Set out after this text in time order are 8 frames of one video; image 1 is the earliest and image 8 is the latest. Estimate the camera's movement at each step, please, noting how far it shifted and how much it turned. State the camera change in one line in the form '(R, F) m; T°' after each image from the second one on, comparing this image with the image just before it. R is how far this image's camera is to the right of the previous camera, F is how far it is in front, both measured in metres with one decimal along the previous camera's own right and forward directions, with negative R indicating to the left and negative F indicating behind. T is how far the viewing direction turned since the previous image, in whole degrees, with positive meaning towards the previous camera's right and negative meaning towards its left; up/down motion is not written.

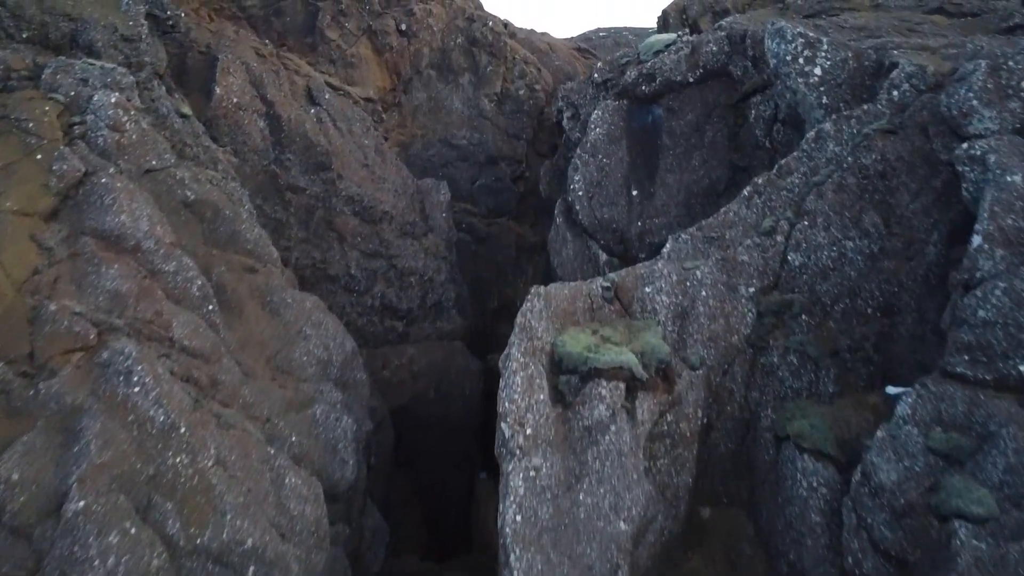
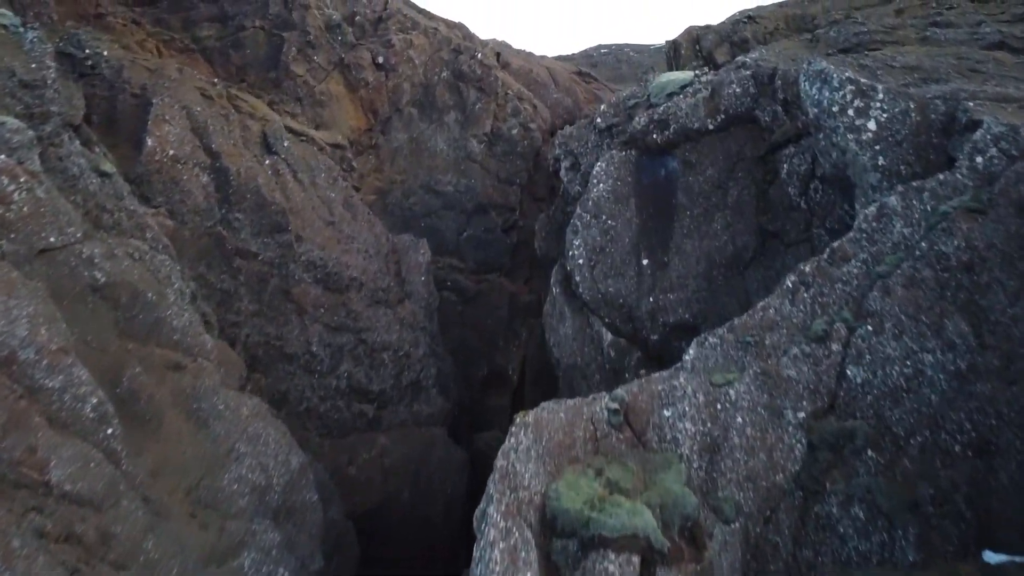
(+0.1, +1.4) m; 0°
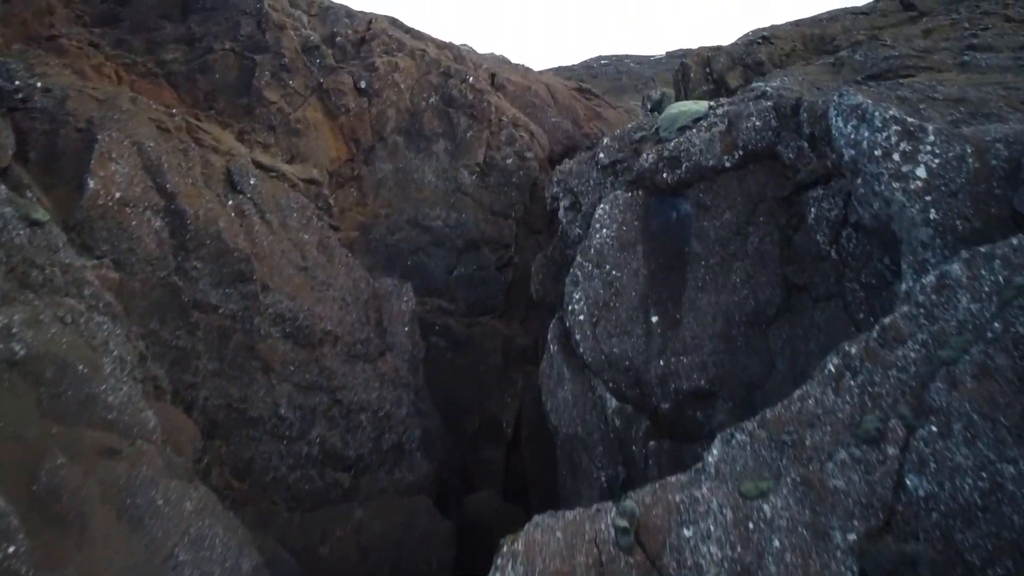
(+0.1, +0.9) m; 0°
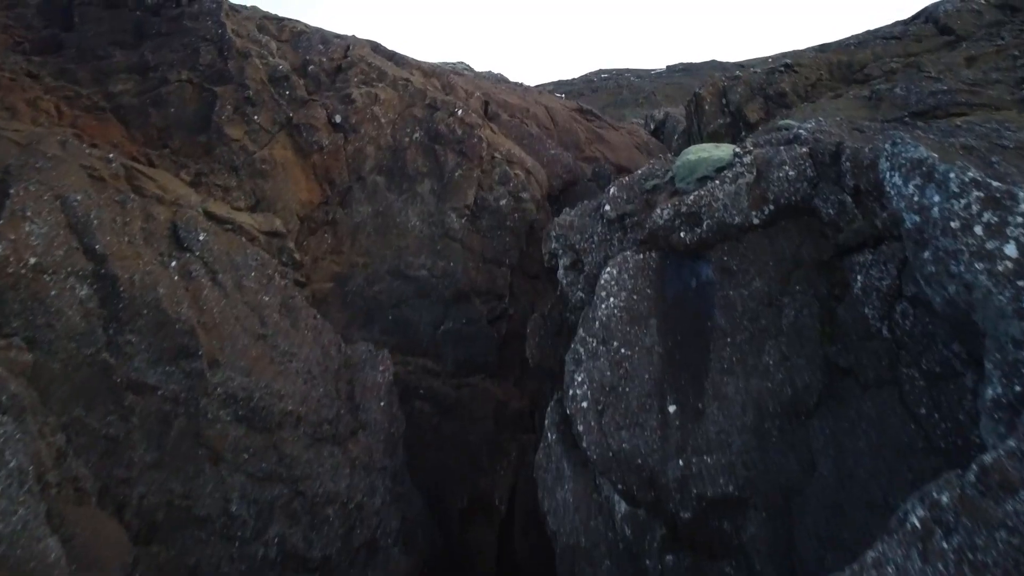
(+0.1, +1.1) m; 0°
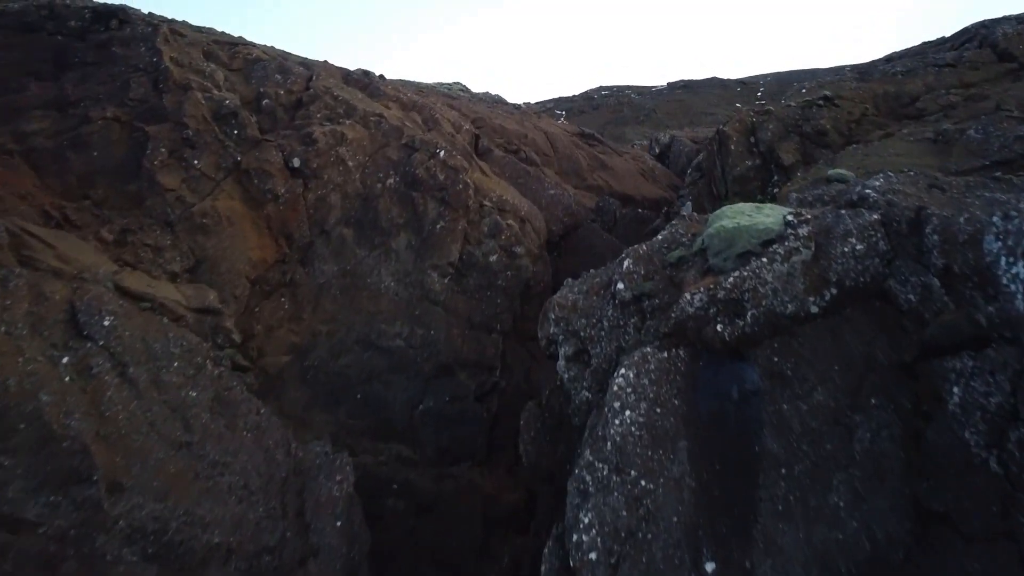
(+0.1, +1.4) m; 0°
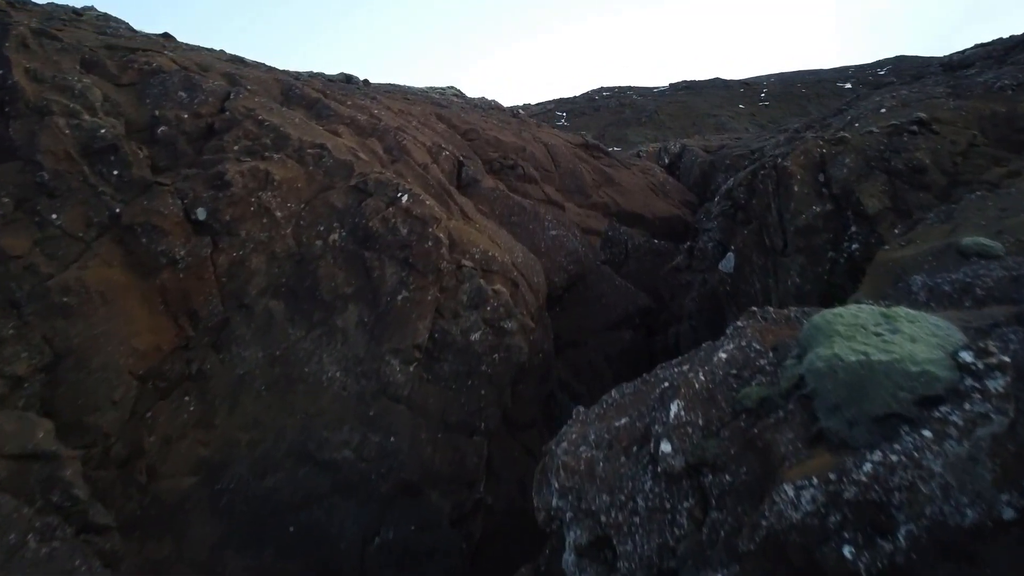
(+0.1, +1.9) m; 0°
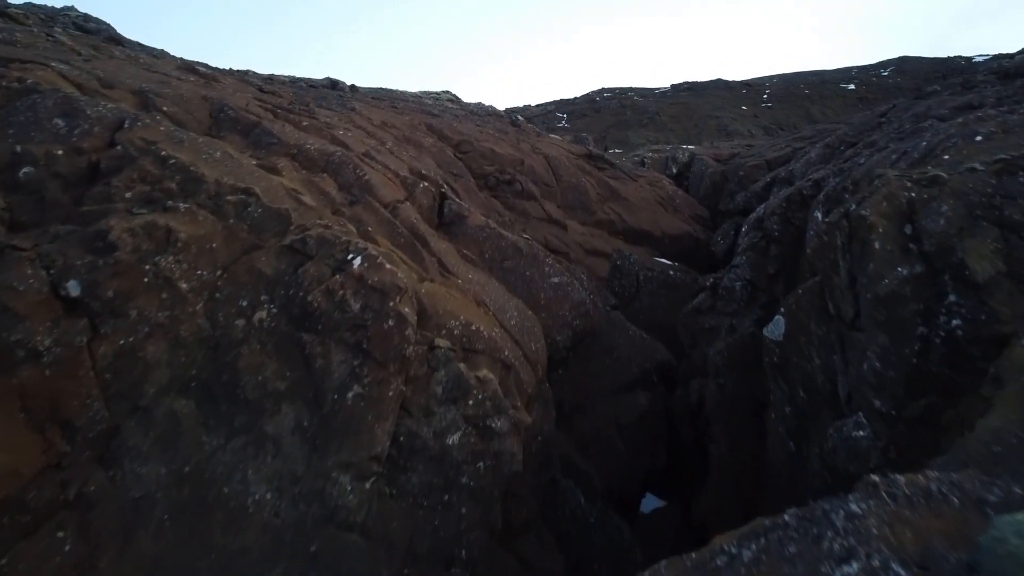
(+0.1, +1.4) m; 0°
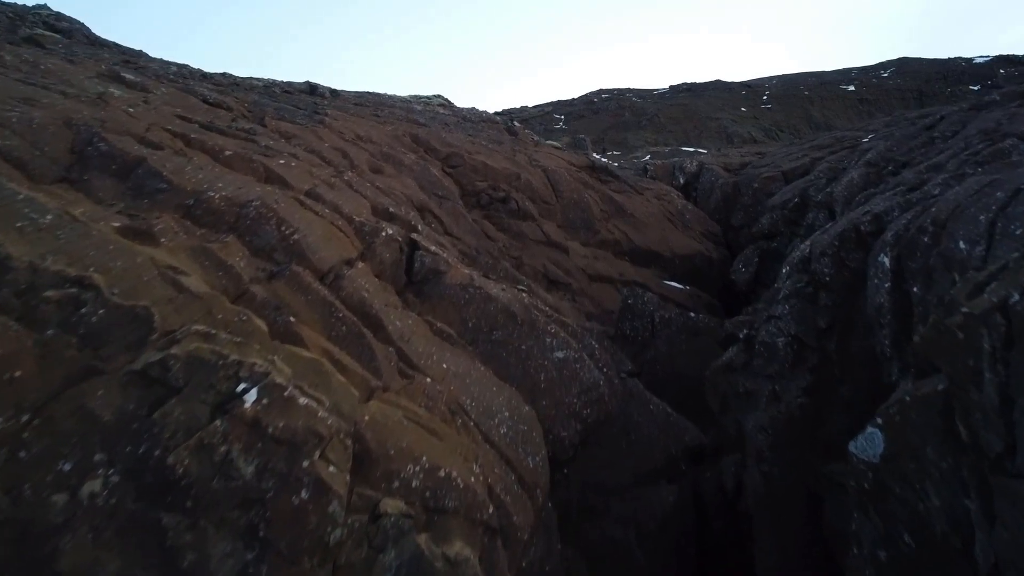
(0.0, +1.5) m; 0°
